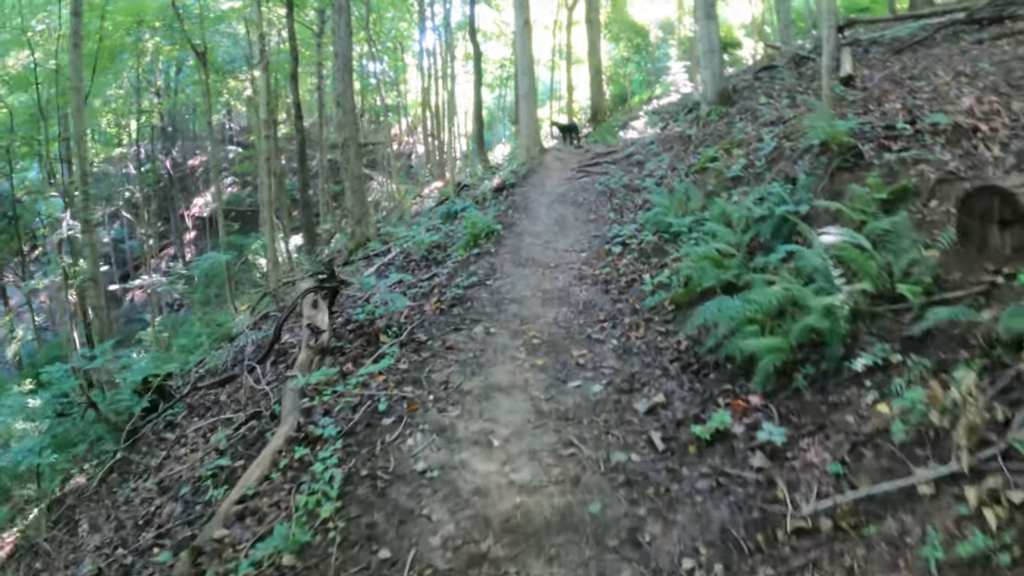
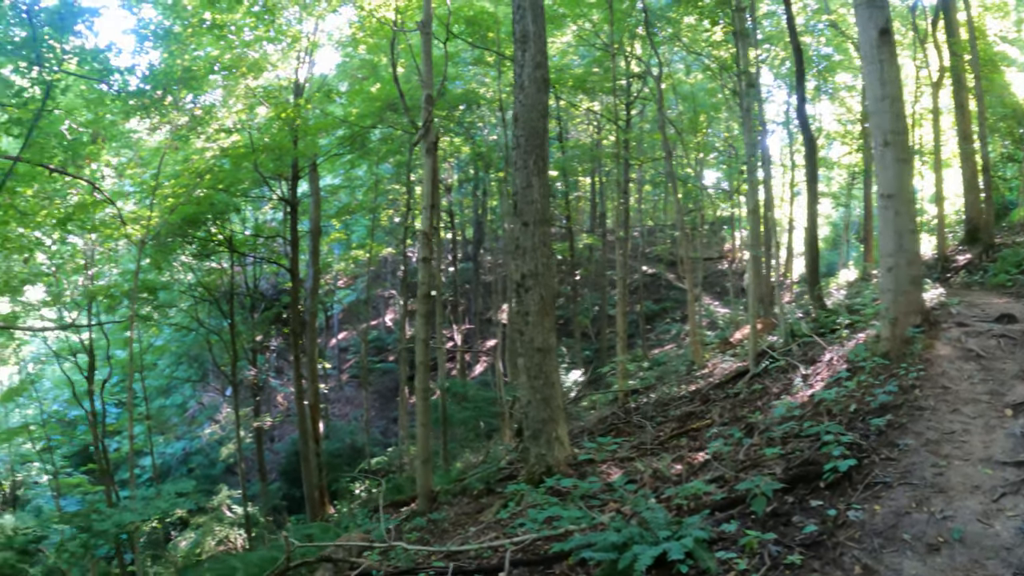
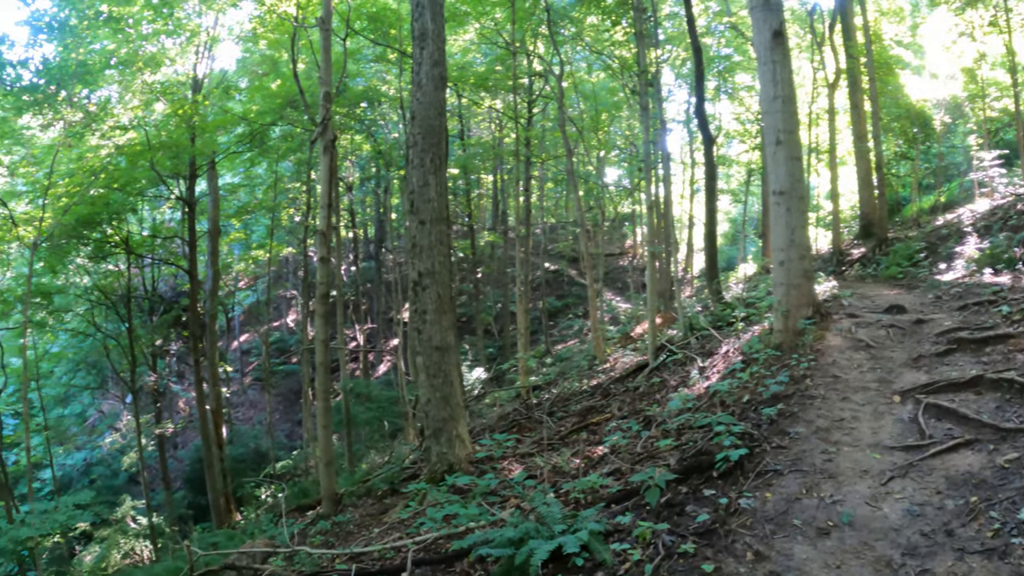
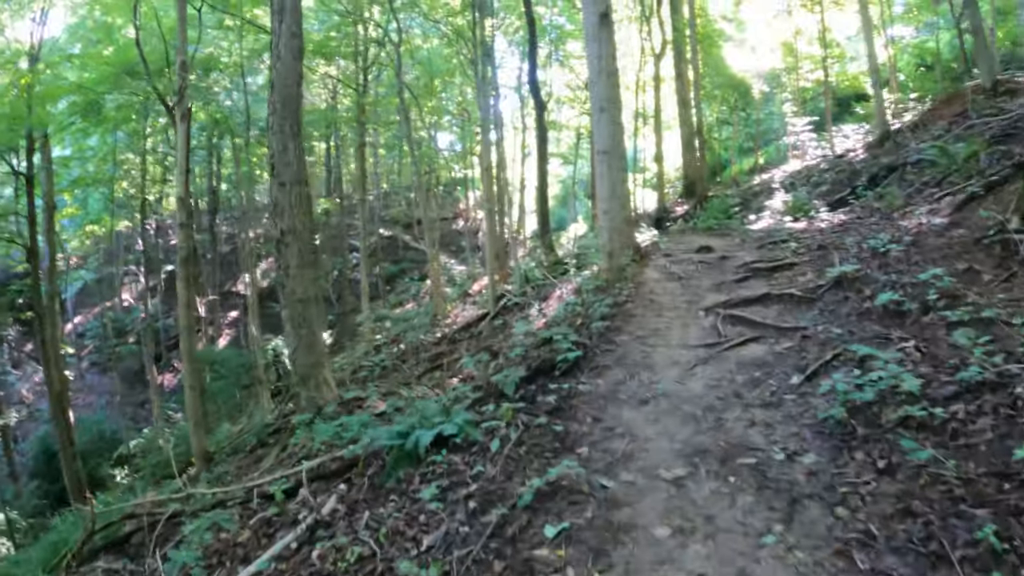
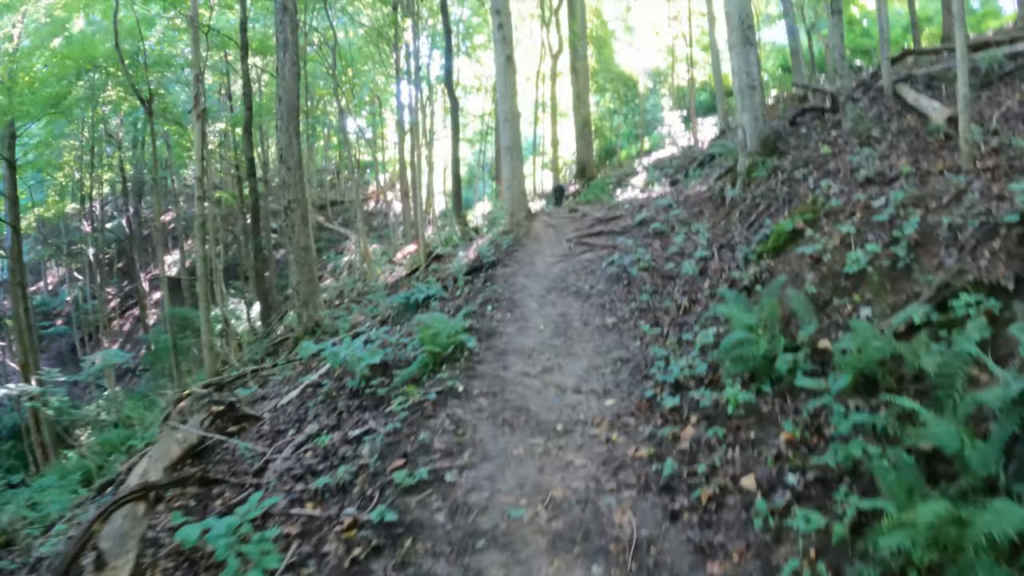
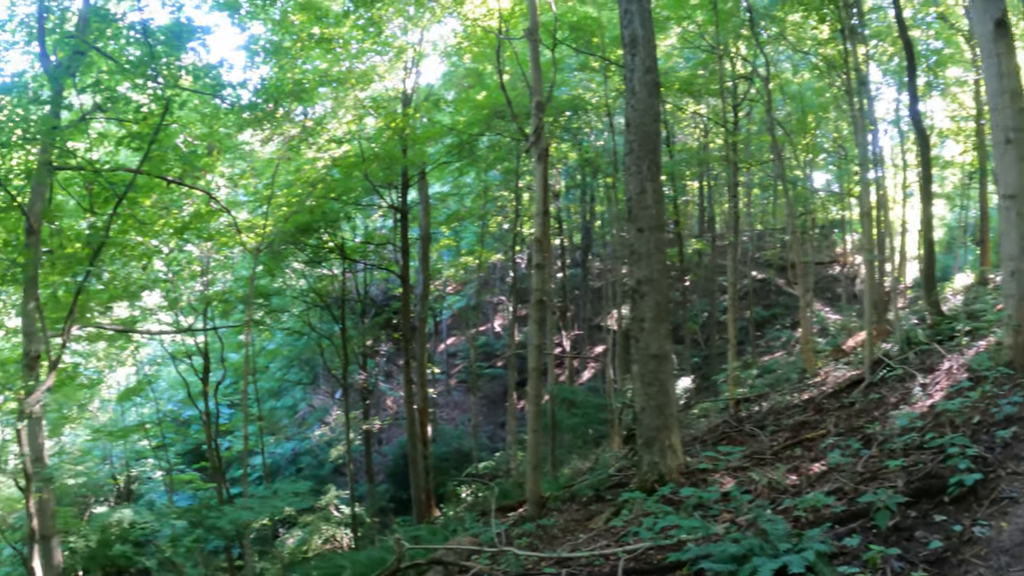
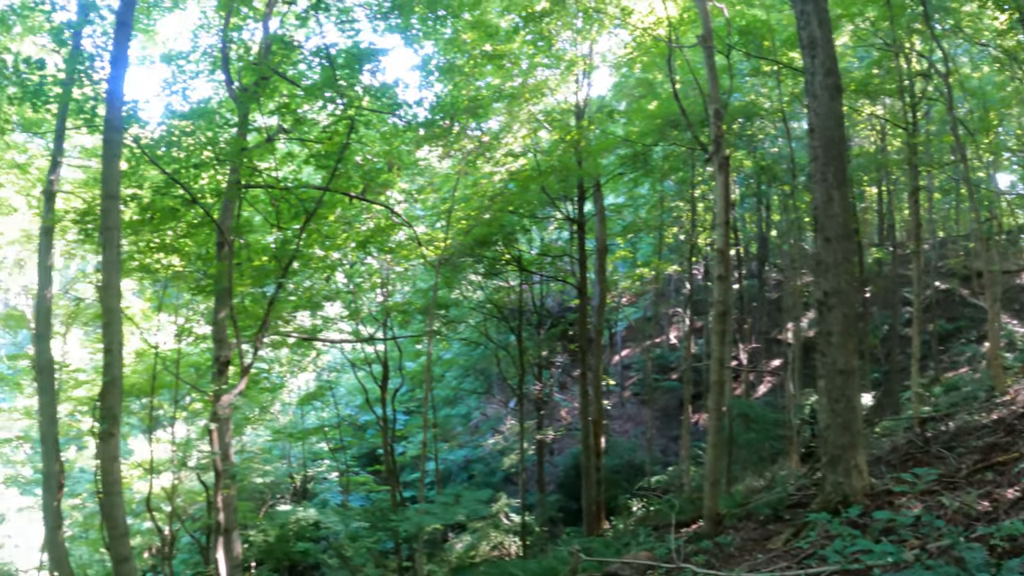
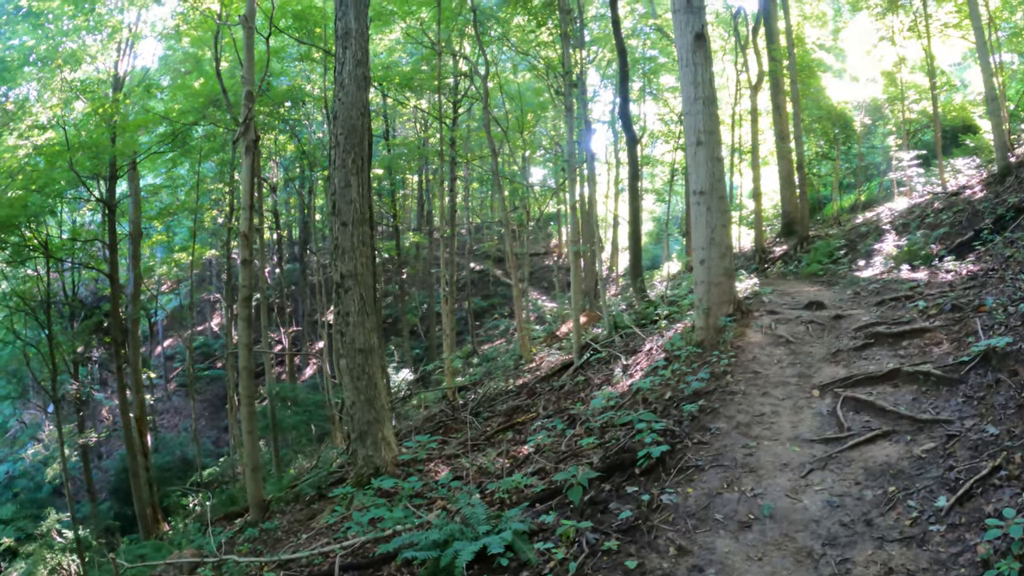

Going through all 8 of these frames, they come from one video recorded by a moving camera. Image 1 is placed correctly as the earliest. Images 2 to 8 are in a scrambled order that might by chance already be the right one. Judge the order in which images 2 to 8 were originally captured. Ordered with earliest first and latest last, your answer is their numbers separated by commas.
5, 4, 8, 3, 2, 6, 7
